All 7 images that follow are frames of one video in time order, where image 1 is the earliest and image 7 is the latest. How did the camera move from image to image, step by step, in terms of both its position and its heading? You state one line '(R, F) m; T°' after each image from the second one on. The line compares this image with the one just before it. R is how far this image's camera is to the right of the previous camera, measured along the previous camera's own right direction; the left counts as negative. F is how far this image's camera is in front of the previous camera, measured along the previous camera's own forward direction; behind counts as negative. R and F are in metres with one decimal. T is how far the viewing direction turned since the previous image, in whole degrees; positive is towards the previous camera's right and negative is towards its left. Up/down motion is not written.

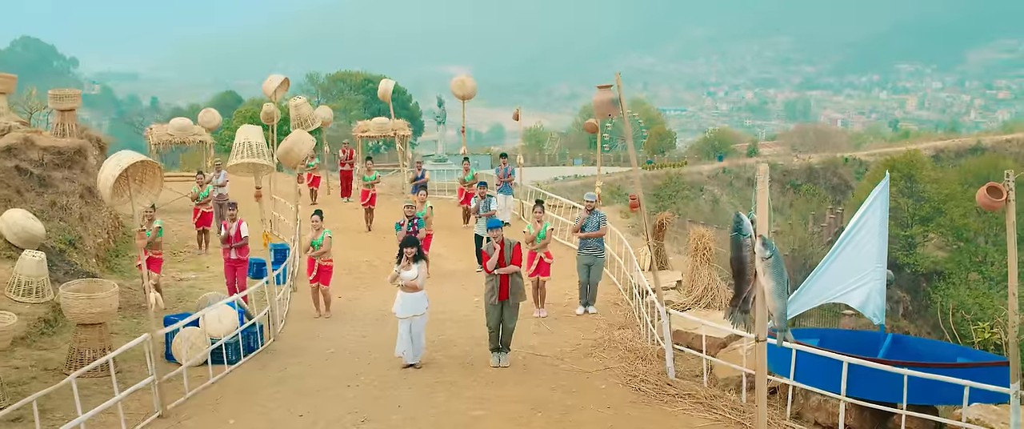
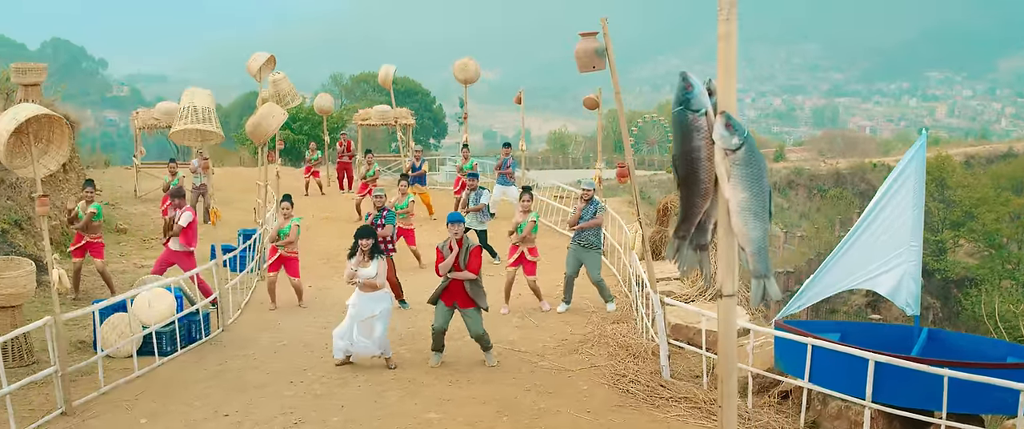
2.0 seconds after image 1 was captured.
(+0.3, +1.1) m; -1°
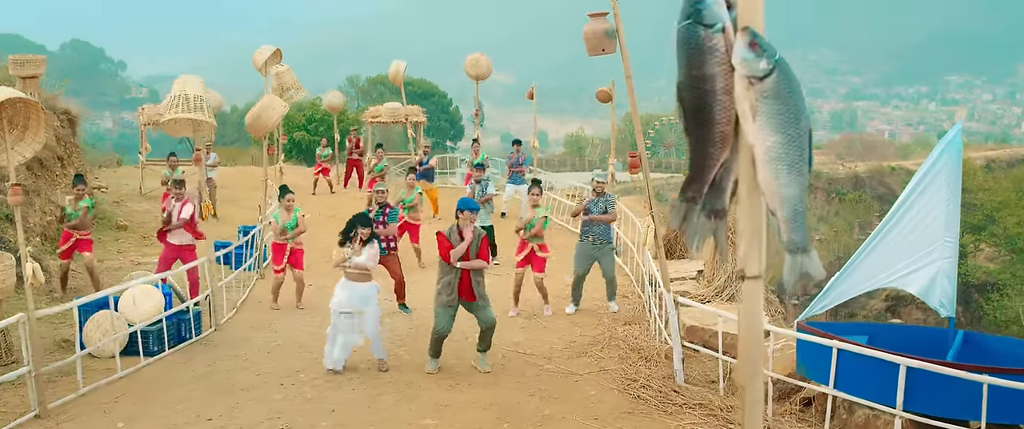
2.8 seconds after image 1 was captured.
(+0.1, +0.4) m; -1°
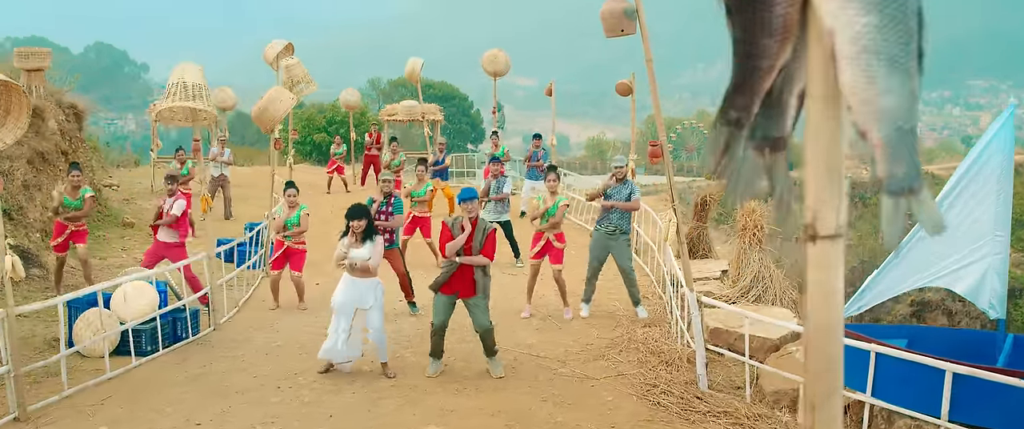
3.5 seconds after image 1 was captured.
(0.0, +0.4) m; -1°
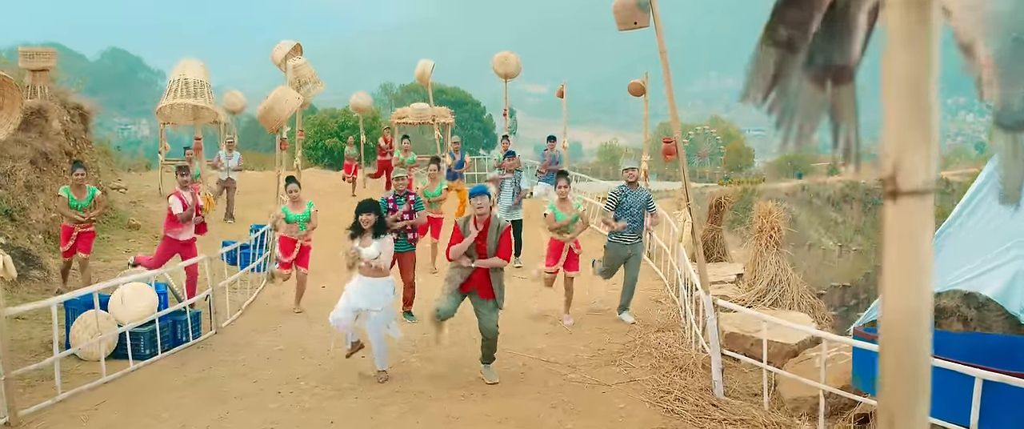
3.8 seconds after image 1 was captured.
(0.0, +0.2) m; -1°
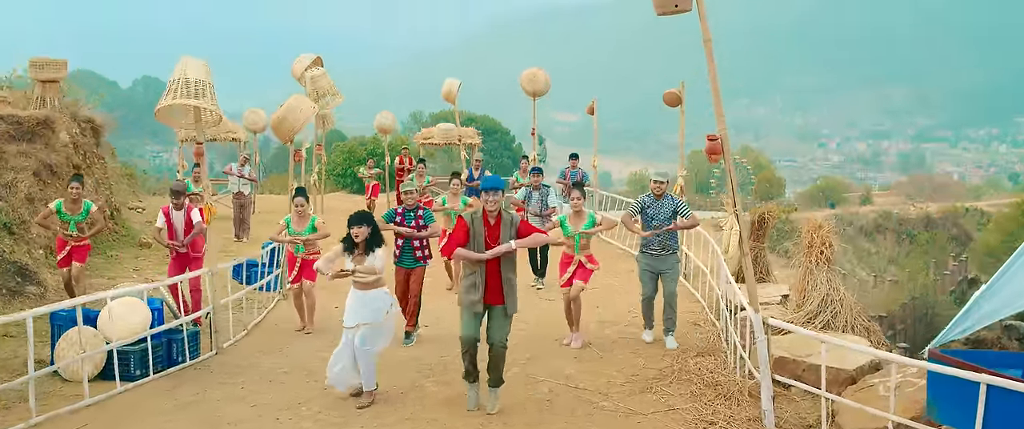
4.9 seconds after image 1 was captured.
(0.0, +0.6) m; -1°
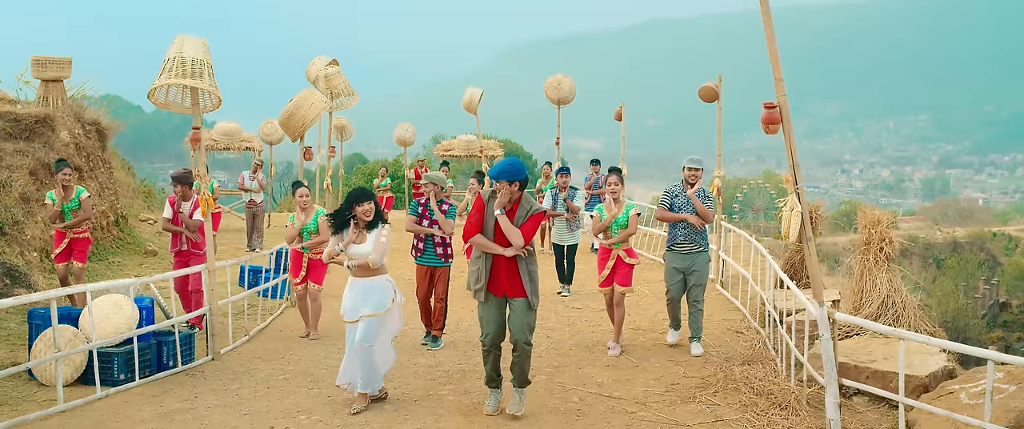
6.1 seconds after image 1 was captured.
(0.0, +0.6) m; -1°
